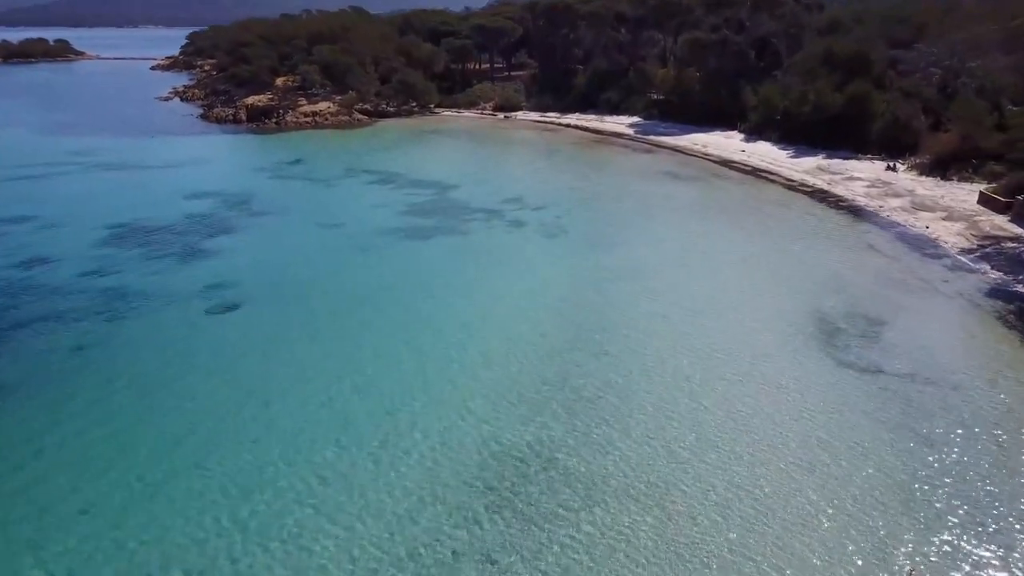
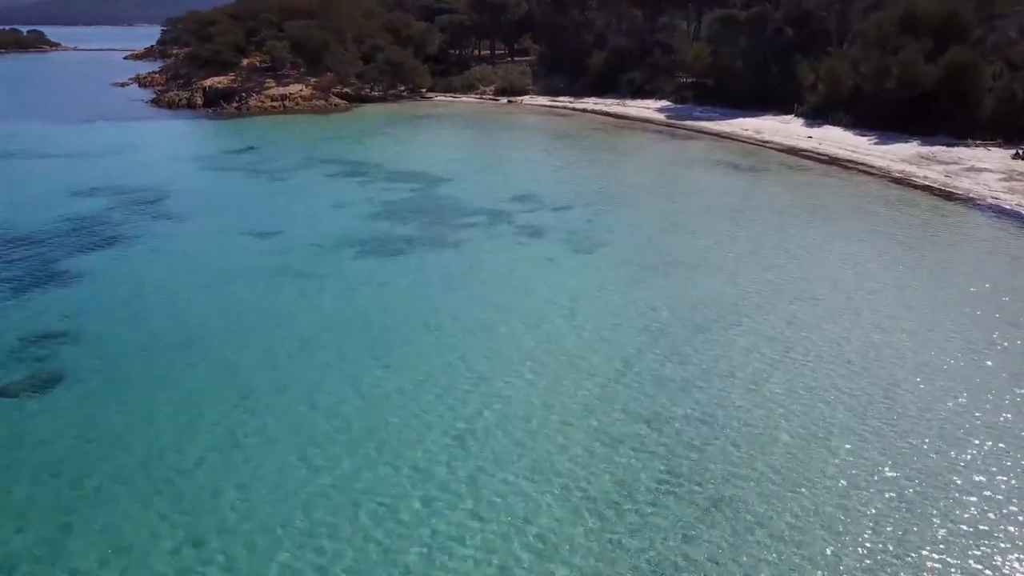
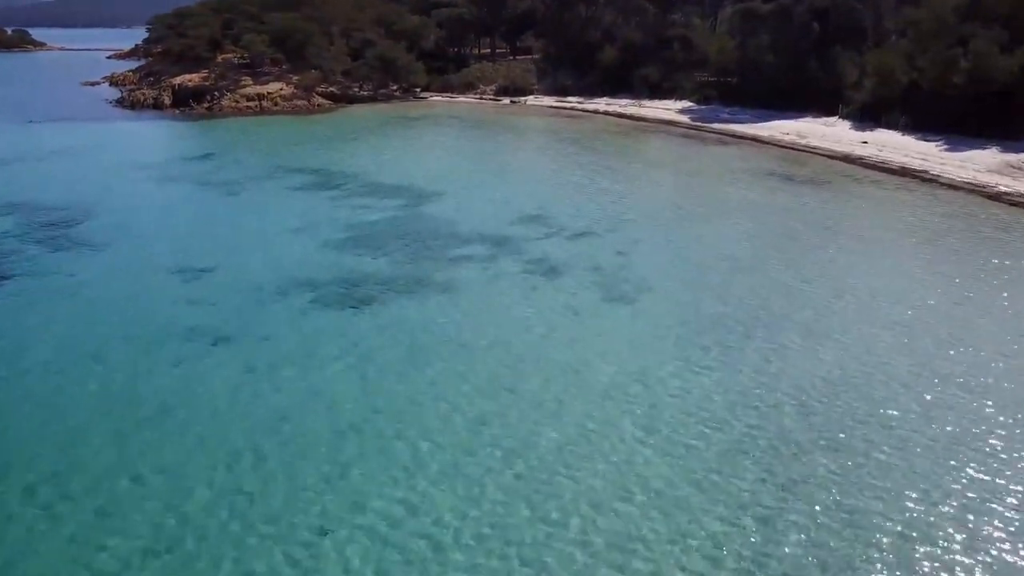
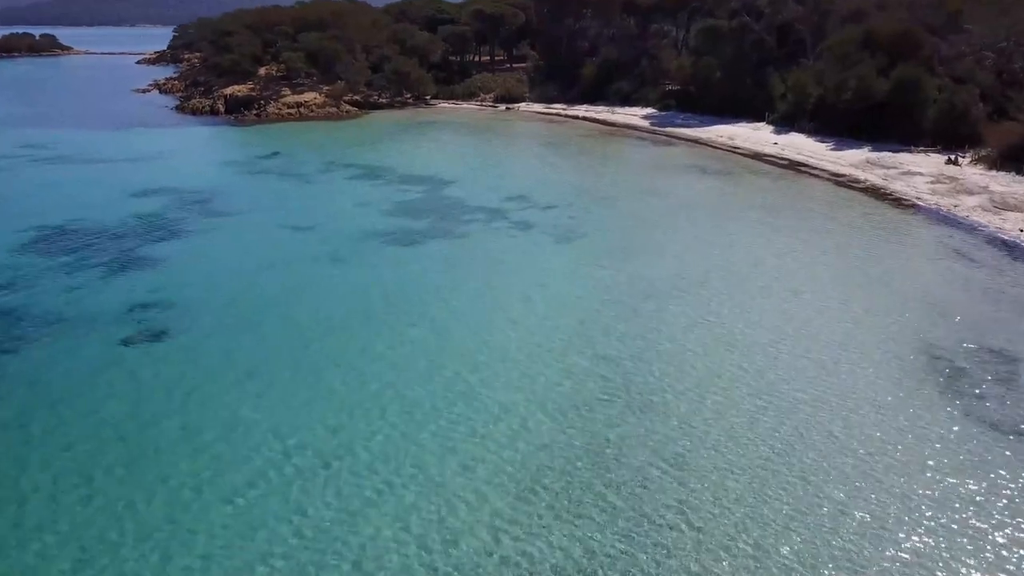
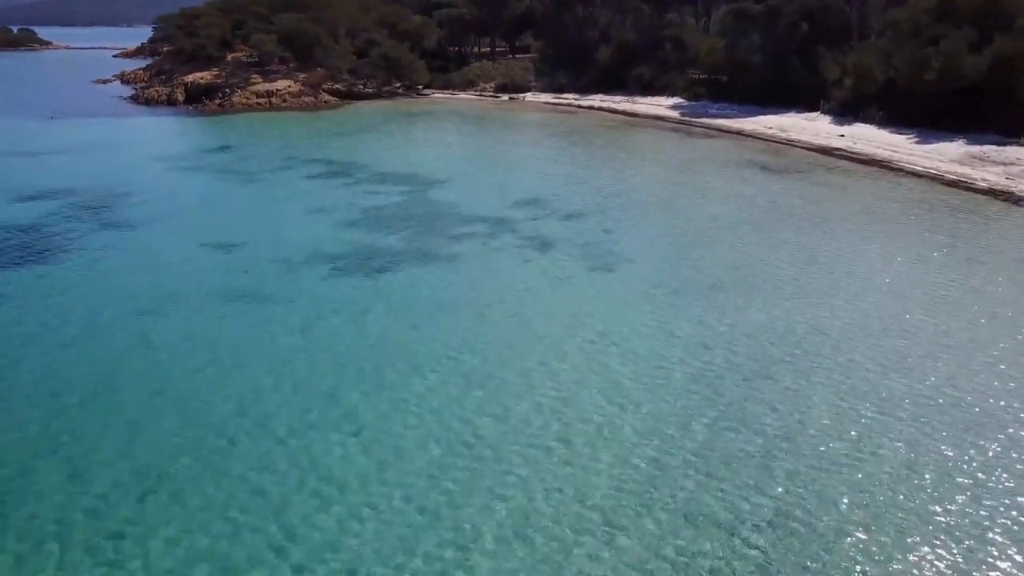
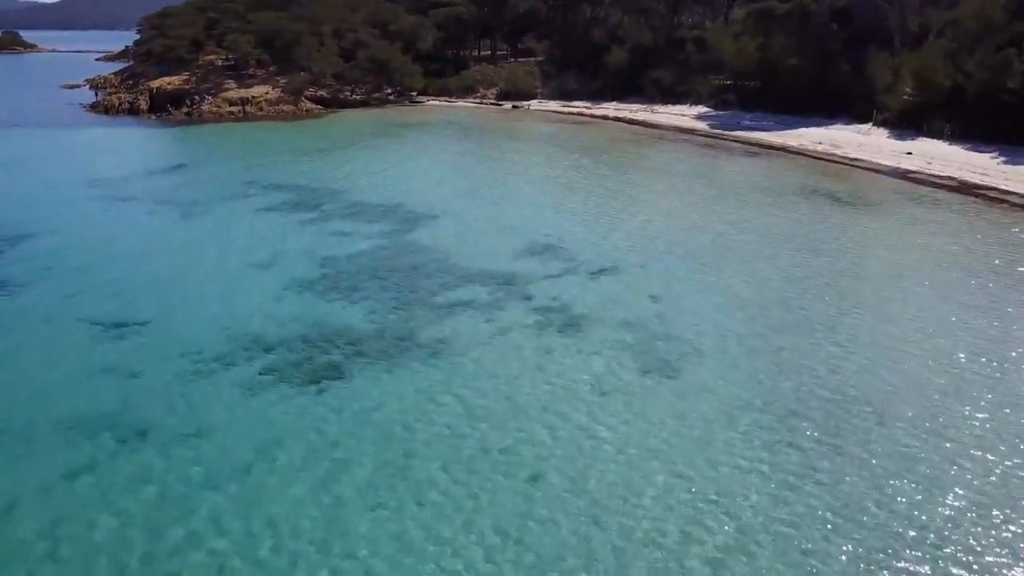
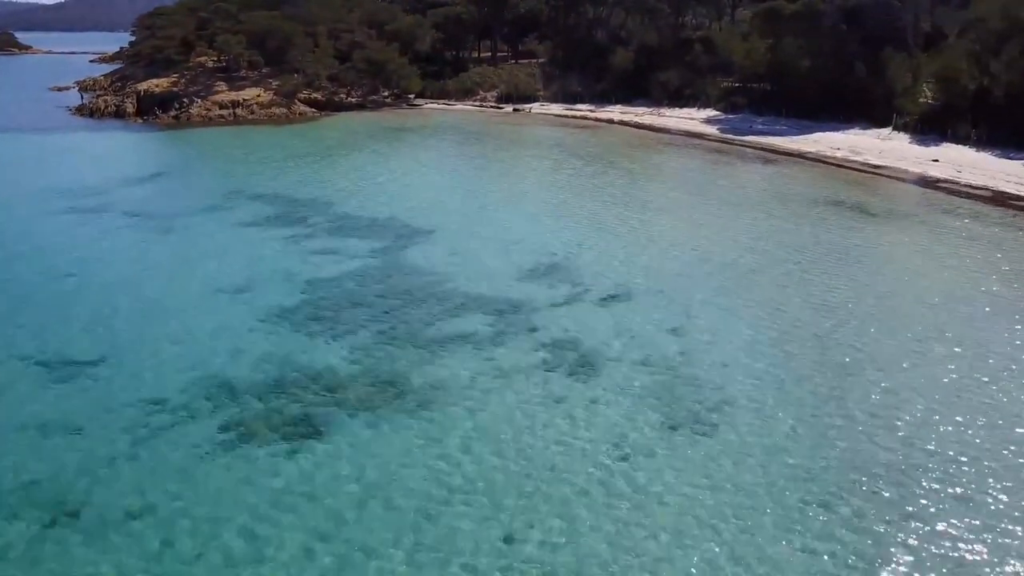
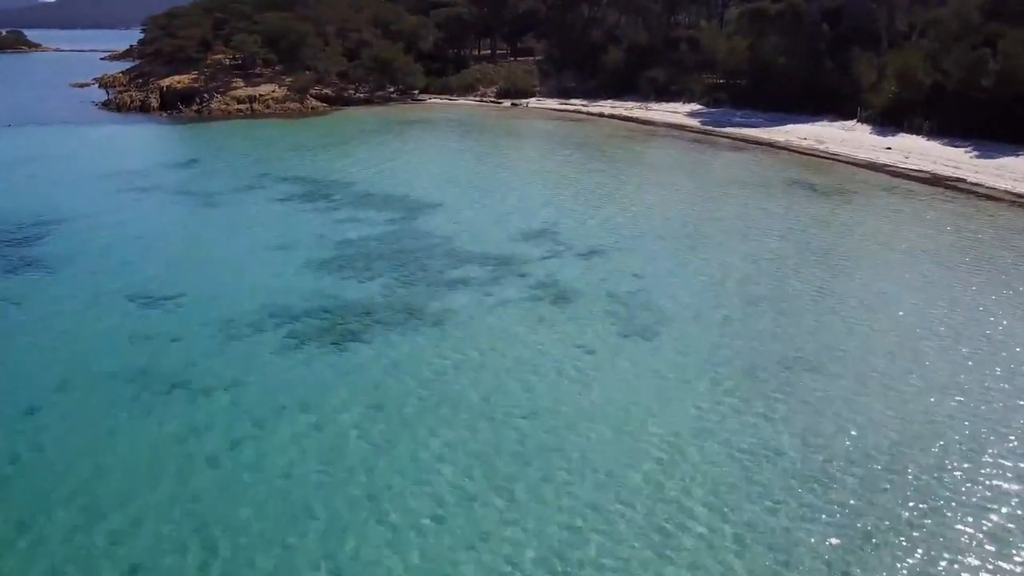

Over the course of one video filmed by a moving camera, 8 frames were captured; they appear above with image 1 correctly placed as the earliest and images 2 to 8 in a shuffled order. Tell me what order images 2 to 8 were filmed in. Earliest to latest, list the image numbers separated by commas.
4, 2, 5, 3, 8, 6, 7
